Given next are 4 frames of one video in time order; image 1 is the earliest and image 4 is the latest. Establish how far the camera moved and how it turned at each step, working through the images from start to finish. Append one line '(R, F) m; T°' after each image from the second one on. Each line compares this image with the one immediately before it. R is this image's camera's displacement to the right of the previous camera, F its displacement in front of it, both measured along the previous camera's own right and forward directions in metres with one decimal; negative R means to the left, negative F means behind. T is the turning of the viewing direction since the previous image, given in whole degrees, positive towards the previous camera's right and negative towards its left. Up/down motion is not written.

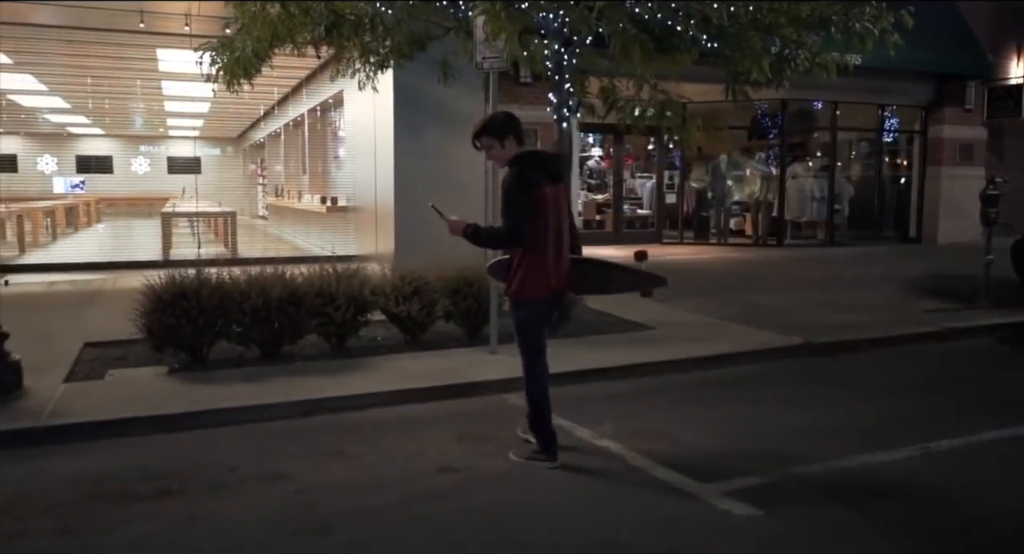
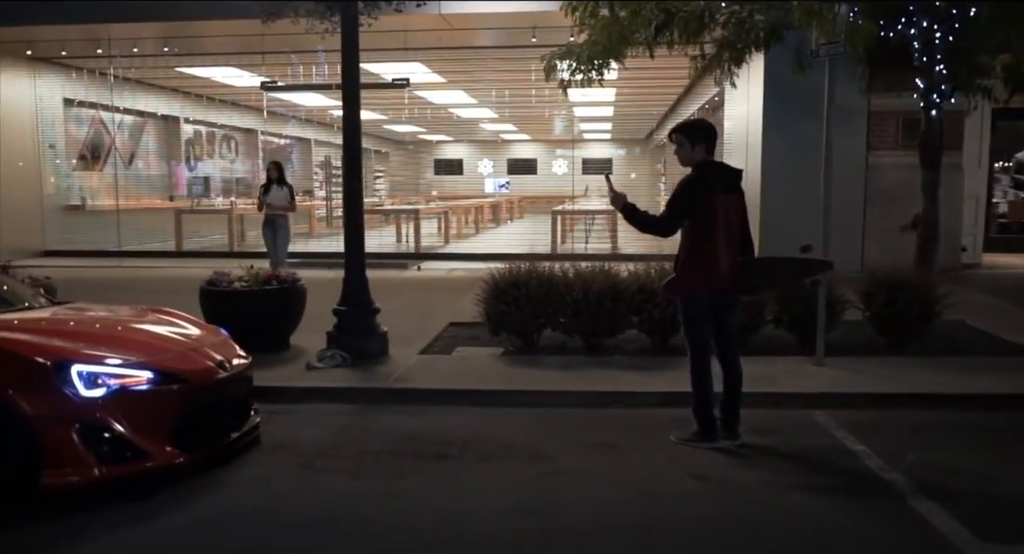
(+0.9, +0.2) m; -28°
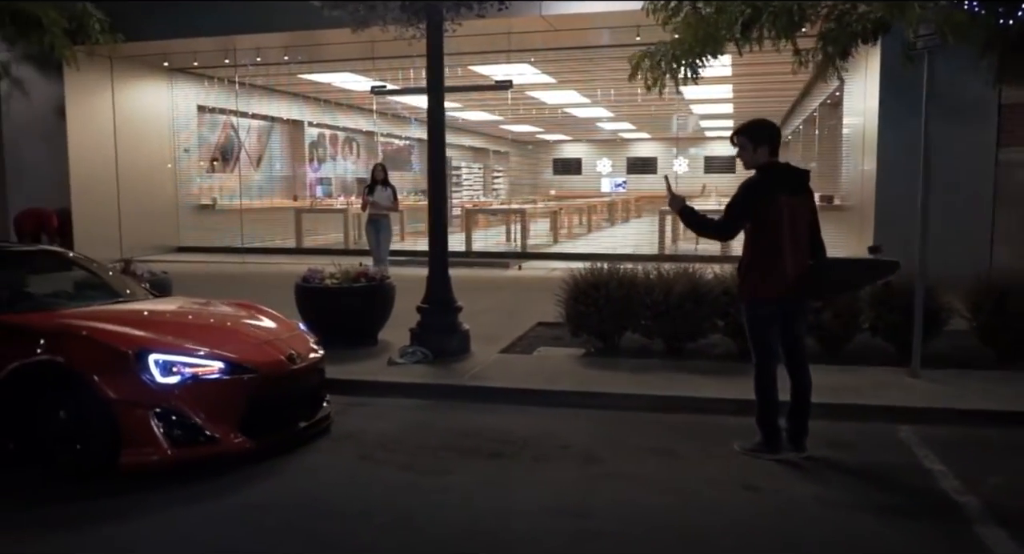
(+0.5, 0.0) m; -9°
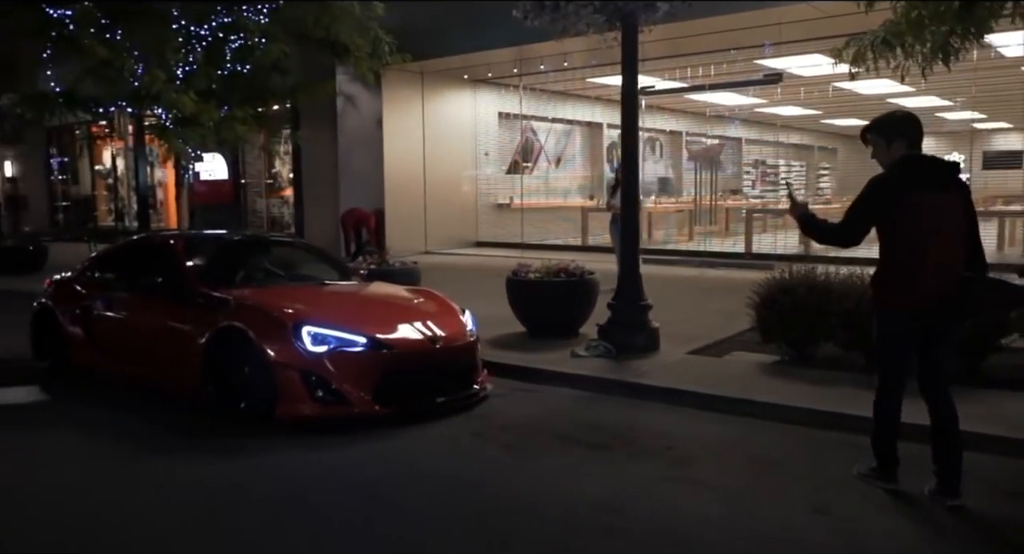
(+1.6, +0.1) m; -23°
